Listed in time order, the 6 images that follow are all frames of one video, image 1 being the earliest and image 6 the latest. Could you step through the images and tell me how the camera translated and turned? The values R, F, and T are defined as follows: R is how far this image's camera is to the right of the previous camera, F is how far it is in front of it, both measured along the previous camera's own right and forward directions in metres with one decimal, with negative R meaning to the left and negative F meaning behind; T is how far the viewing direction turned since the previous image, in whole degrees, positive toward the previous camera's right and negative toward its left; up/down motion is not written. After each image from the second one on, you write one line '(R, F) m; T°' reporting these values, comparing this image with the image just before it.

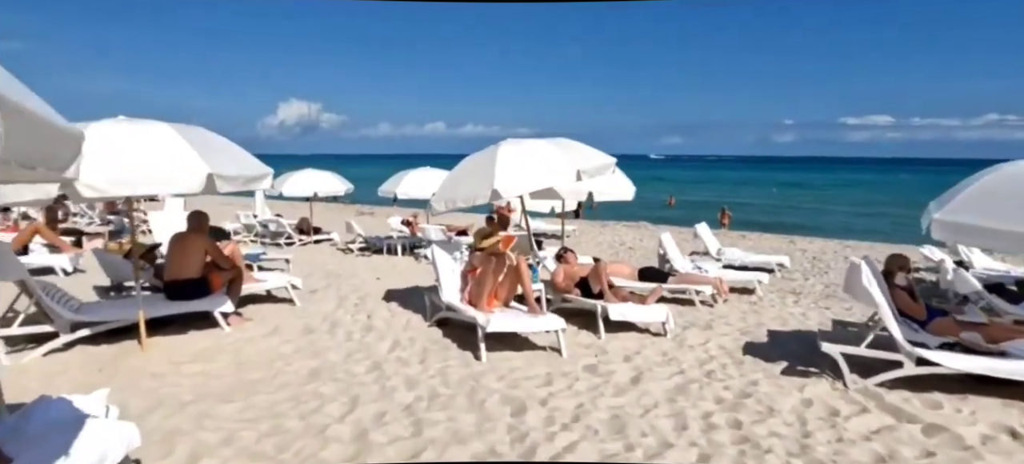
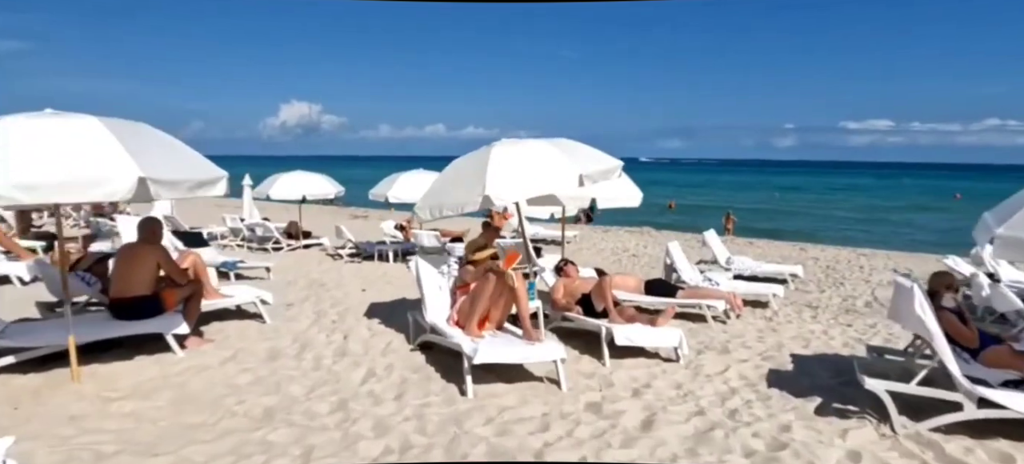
(+0.1, +0.7) m; 0°
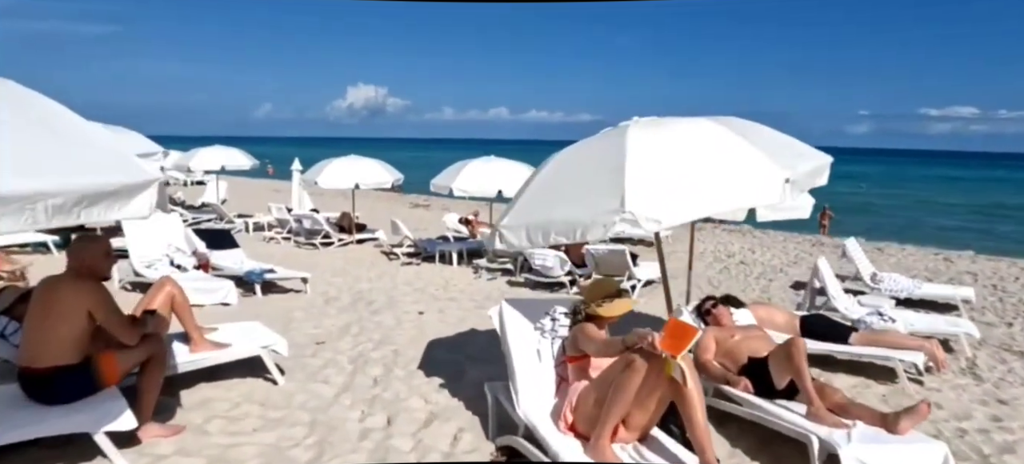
(-0.5, +2.1) m; -6°
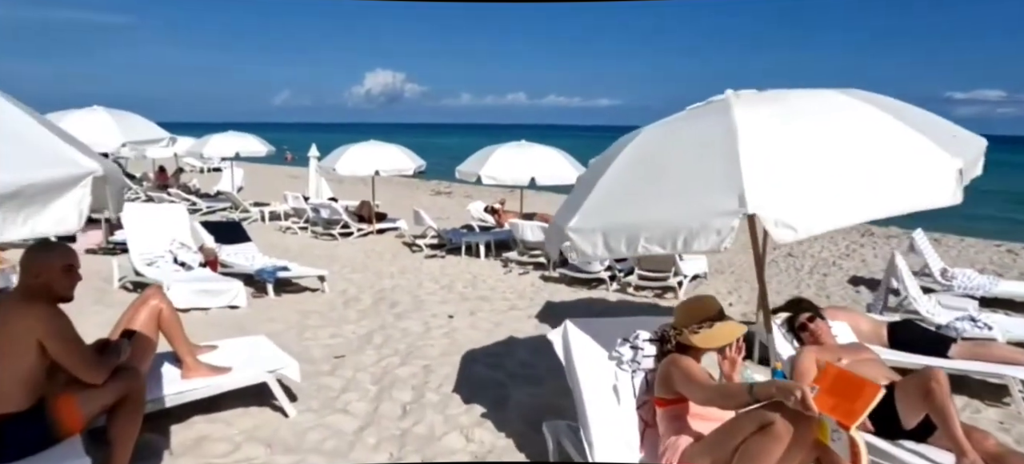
(-0.2, +0.8) m; -2°
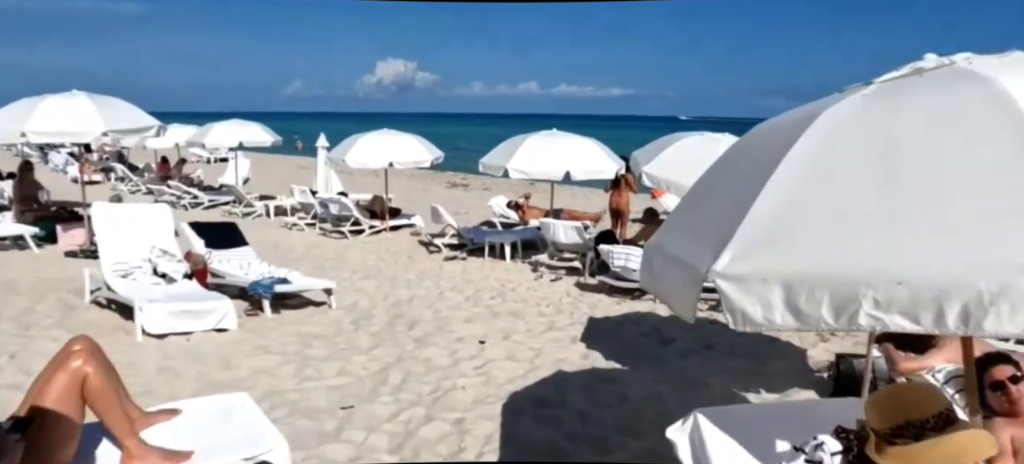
(-0.3, +1.0) m; -1°
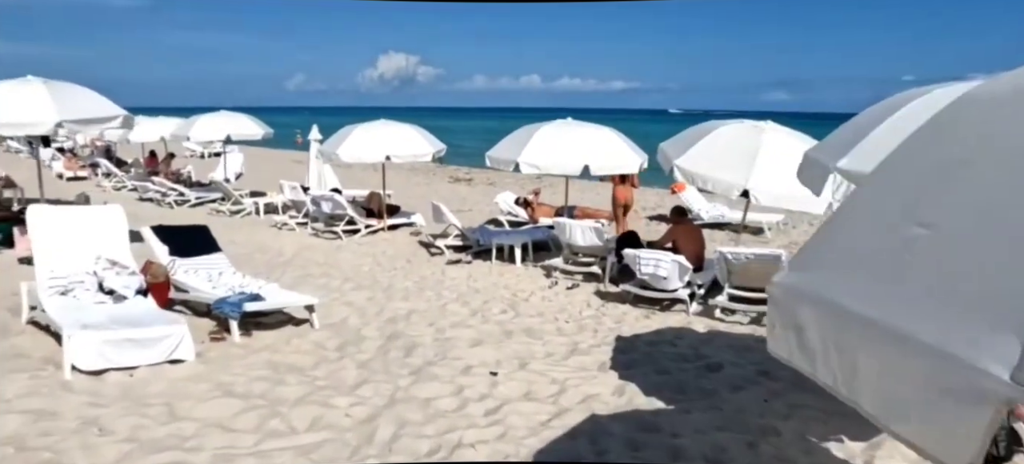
(-0.1, +0.9) m; 0°
